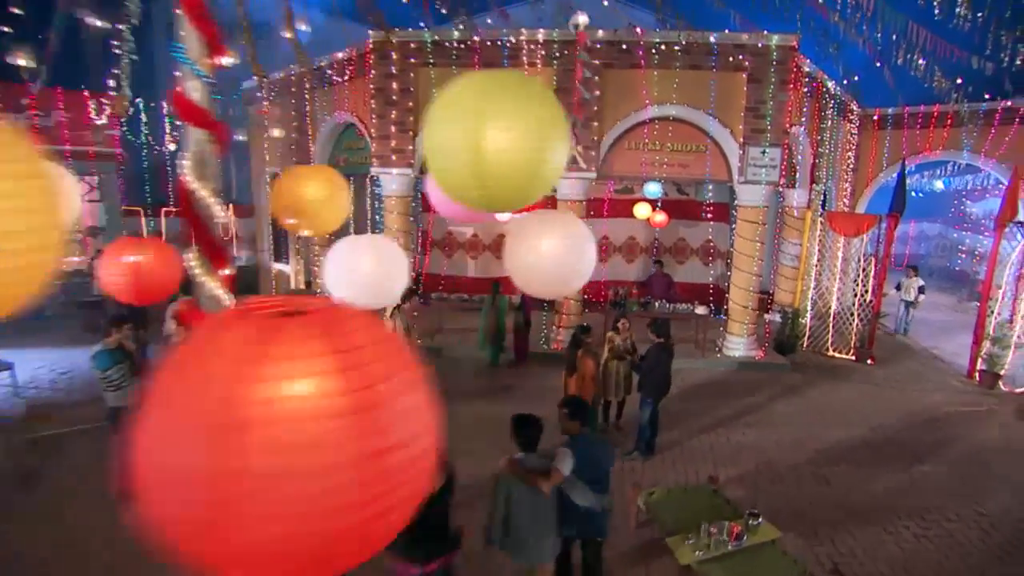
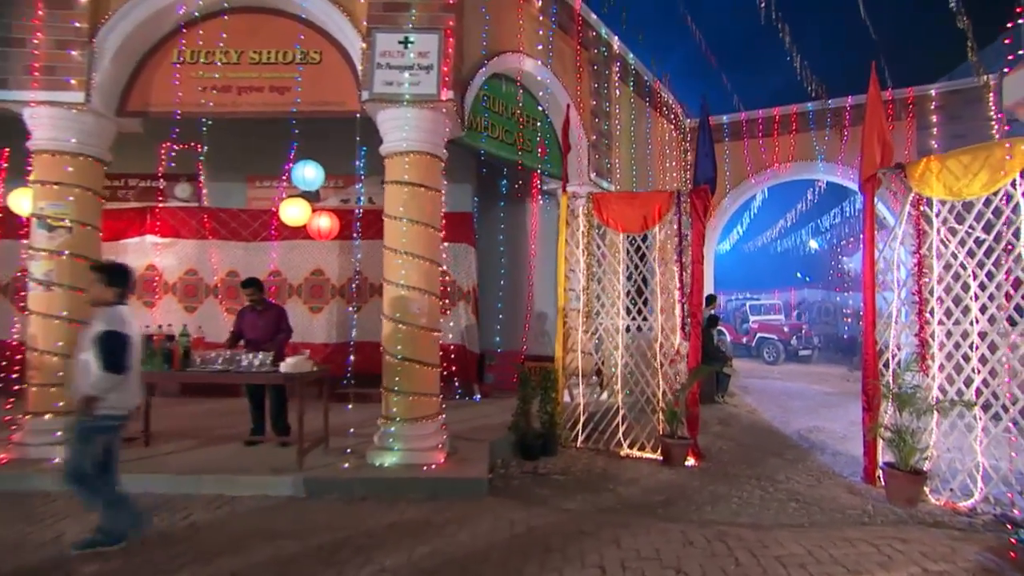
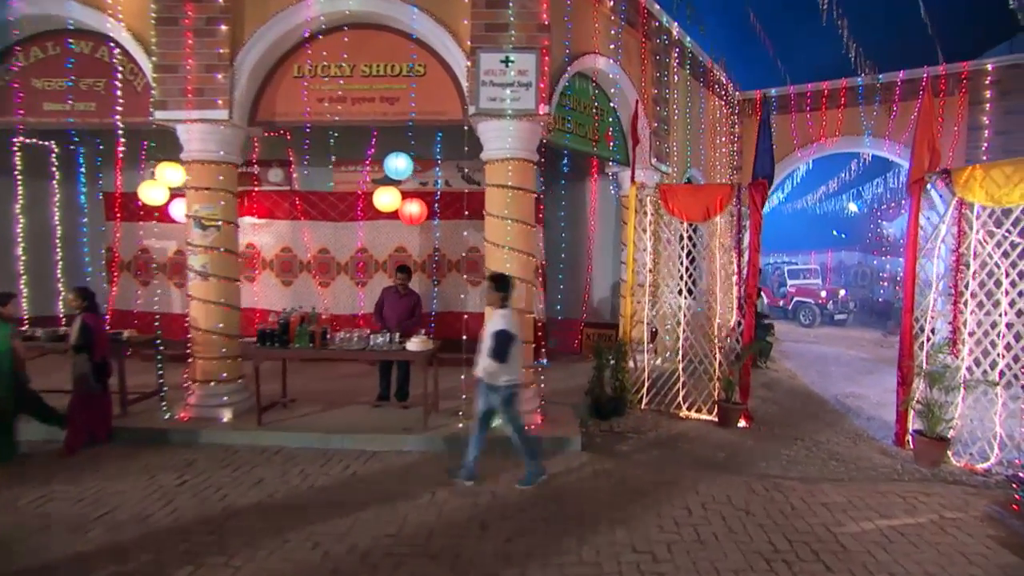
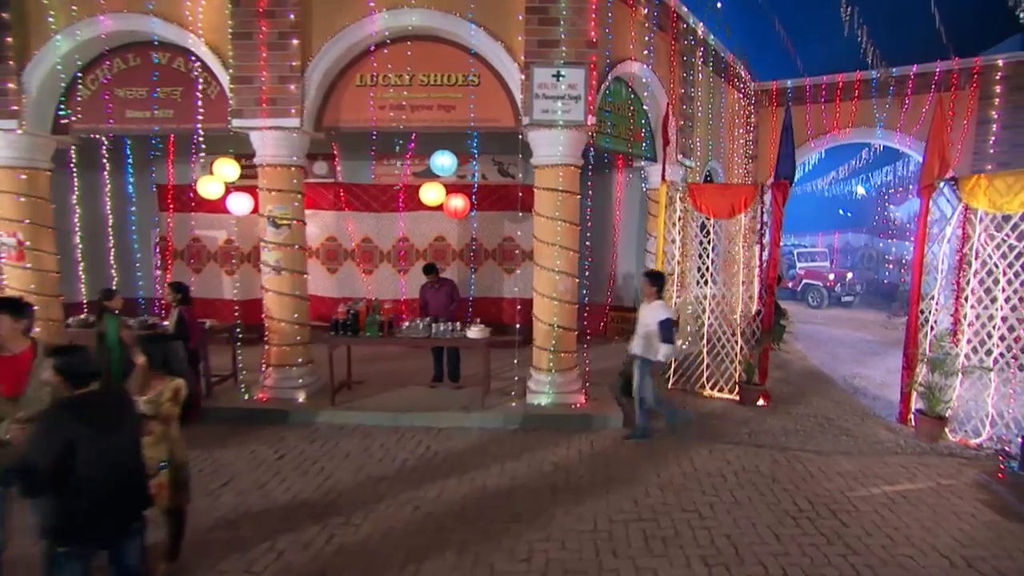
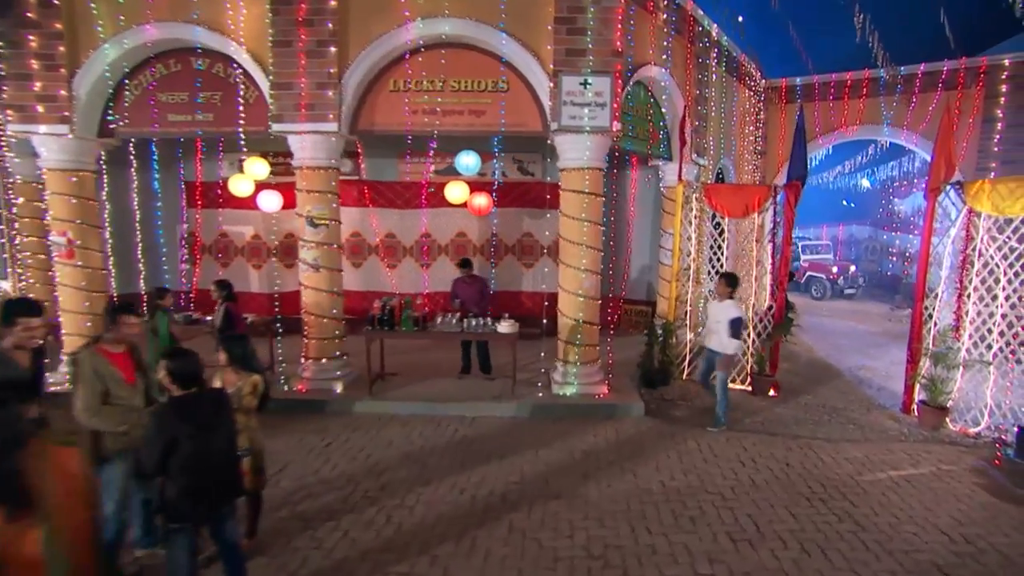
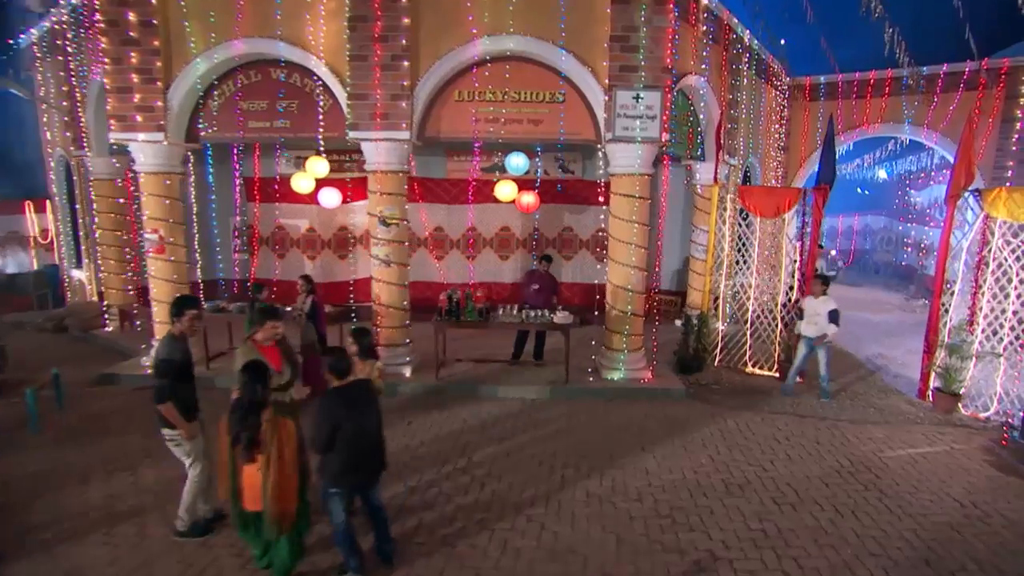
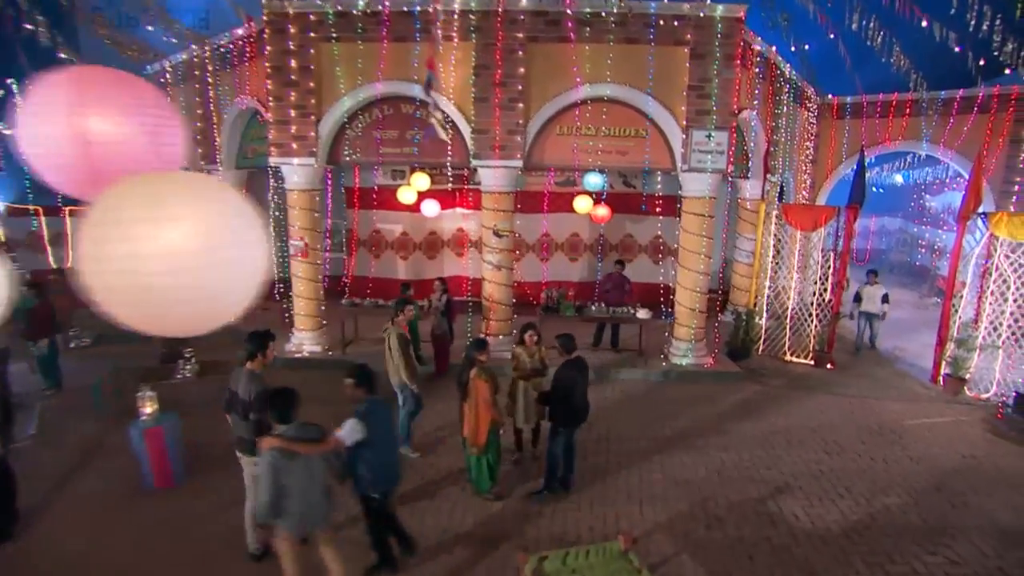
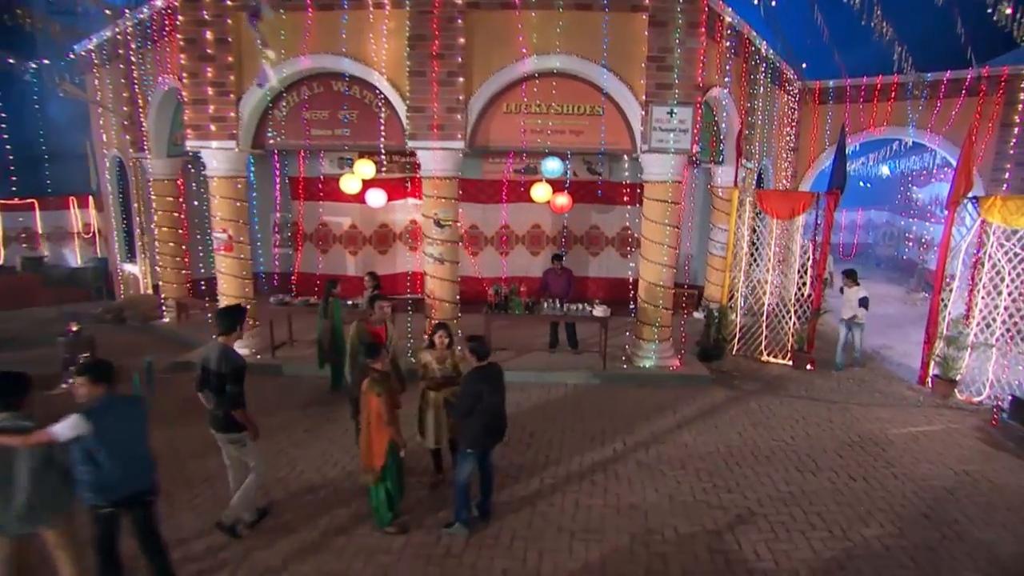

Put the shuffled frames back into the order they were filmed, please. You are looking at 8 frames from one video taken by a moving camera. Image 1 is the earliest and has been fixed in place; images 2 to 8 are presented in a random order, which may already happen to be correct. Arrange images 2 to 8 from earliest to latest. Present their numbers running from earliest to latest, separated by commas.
7, 8, 6, 5, 4, 3, 2
